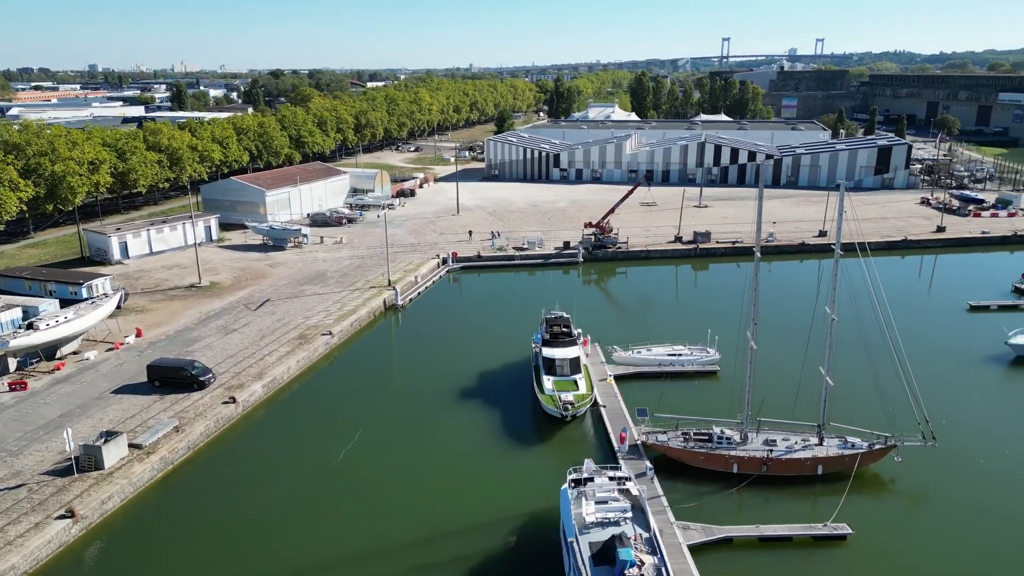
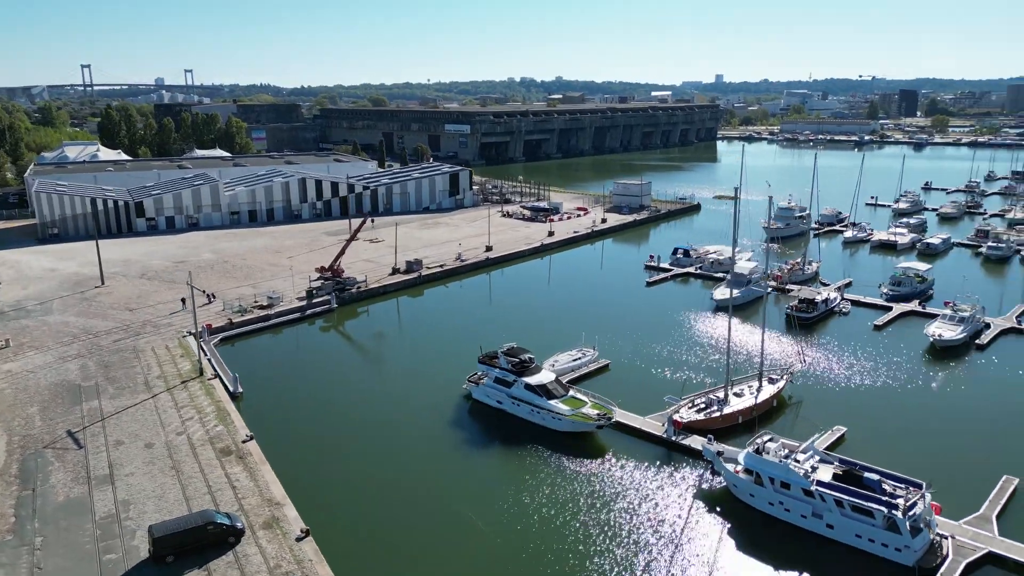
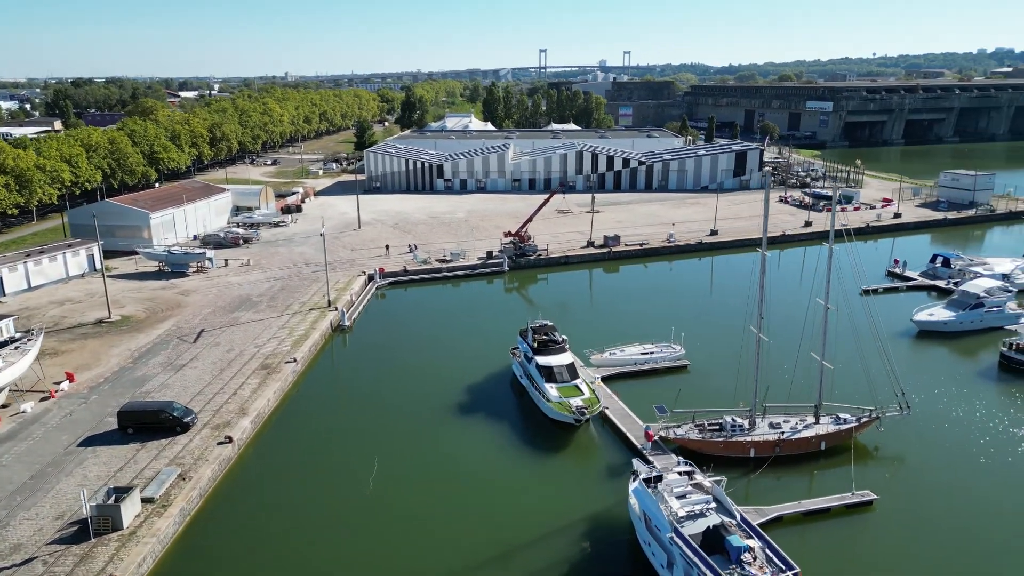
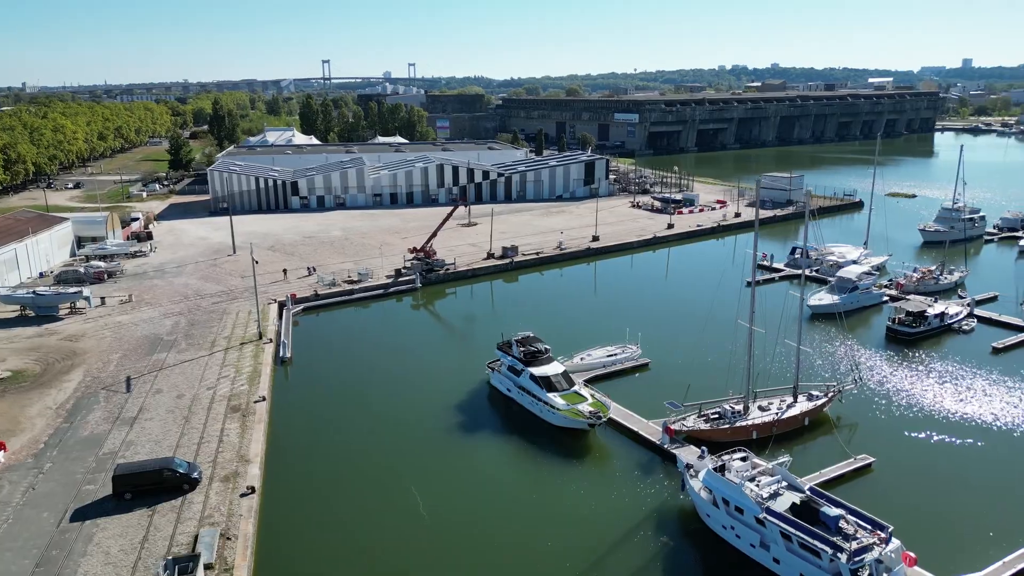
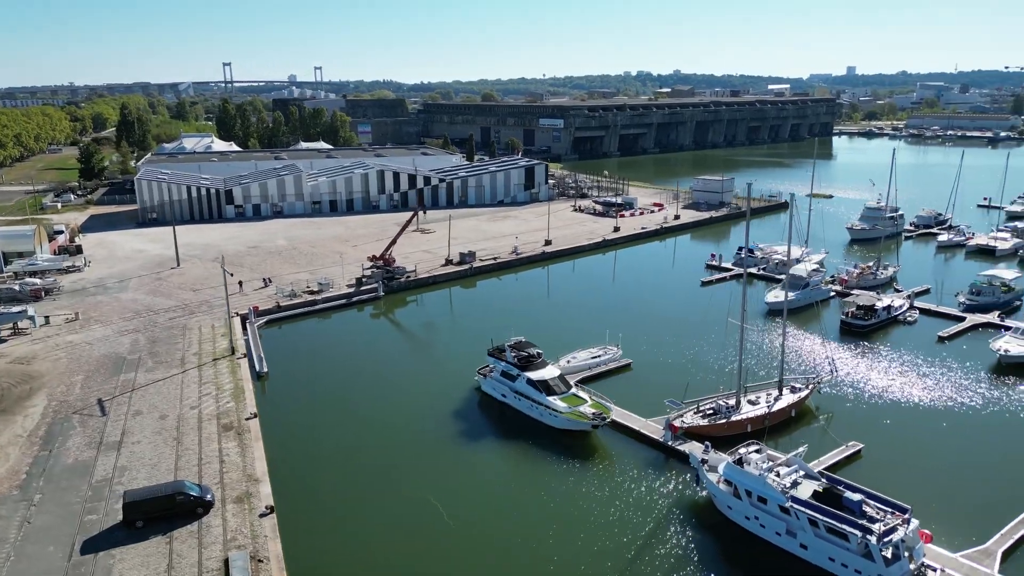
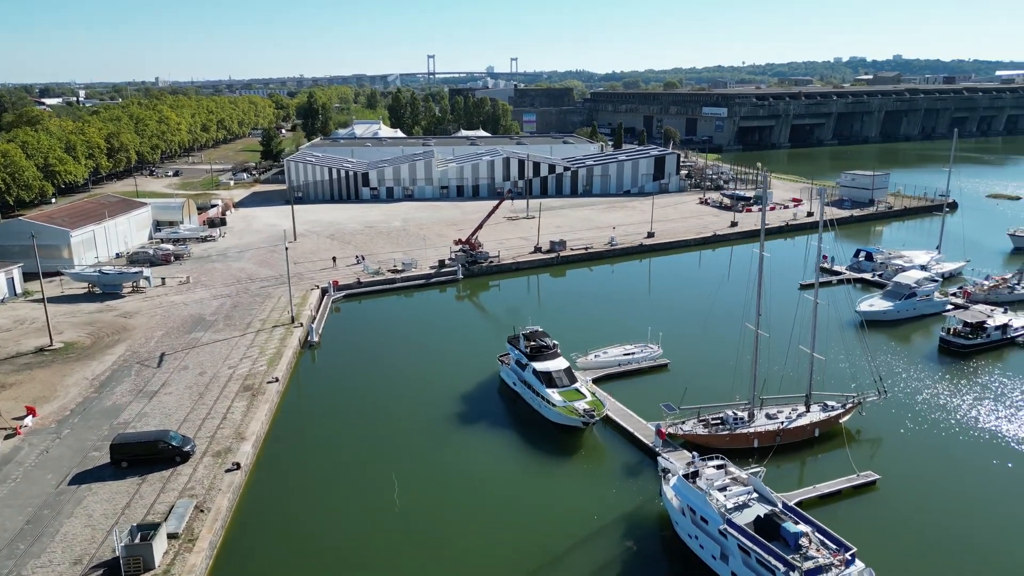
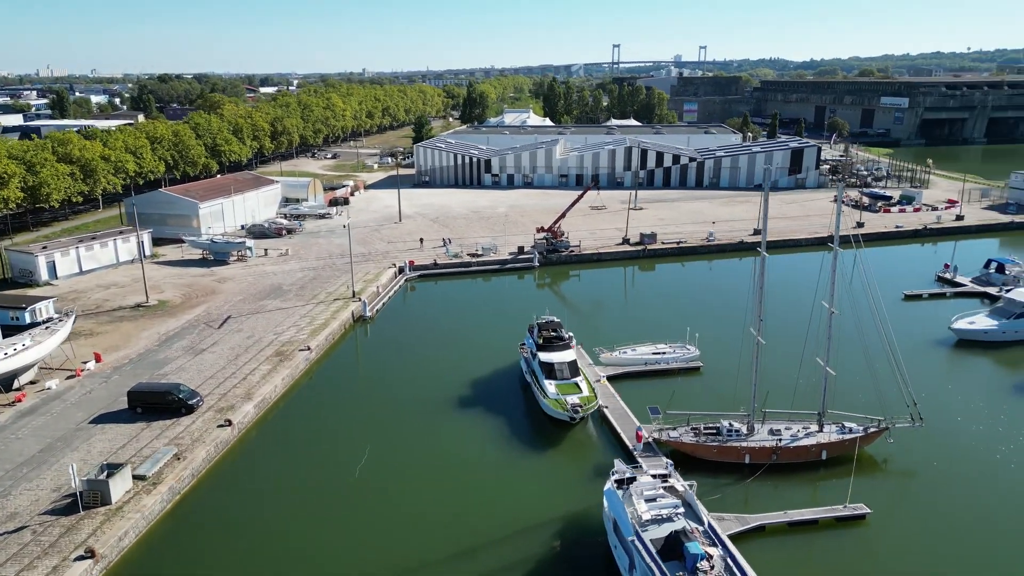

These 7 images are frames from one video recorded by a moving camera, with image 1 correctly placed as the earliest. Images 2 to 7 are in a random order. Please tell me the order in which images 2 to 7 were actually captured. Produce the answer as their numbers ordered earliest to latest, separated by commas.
7, 3, 6, 4, 5, 2
